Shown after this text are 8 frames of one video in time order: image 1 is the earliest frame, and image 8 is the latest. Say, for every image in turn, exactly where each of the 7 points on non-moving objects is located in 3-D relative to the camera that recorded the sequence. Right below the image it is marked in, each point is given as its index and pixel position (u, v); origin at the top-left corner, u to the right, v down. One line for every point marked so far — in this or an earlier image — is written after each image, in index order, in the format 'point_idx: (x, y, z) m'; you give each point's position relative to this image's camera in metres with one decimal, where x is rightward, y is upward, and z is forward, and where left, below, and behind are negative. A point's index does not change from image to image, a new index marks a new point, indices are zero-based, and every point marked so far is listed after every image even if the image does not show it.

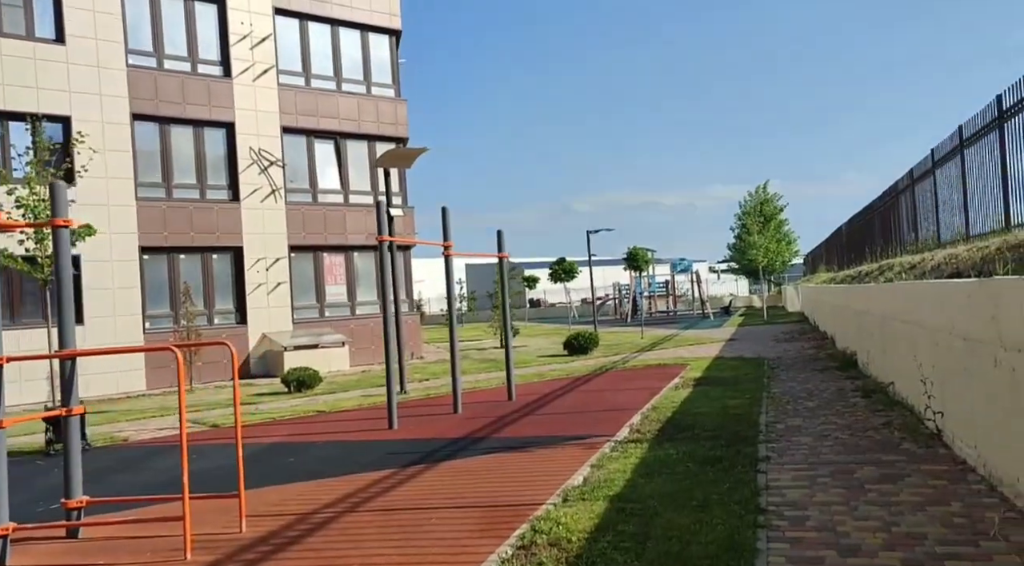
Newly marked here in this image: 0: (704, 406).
0: (+2.3, -1.5, +10.2) m
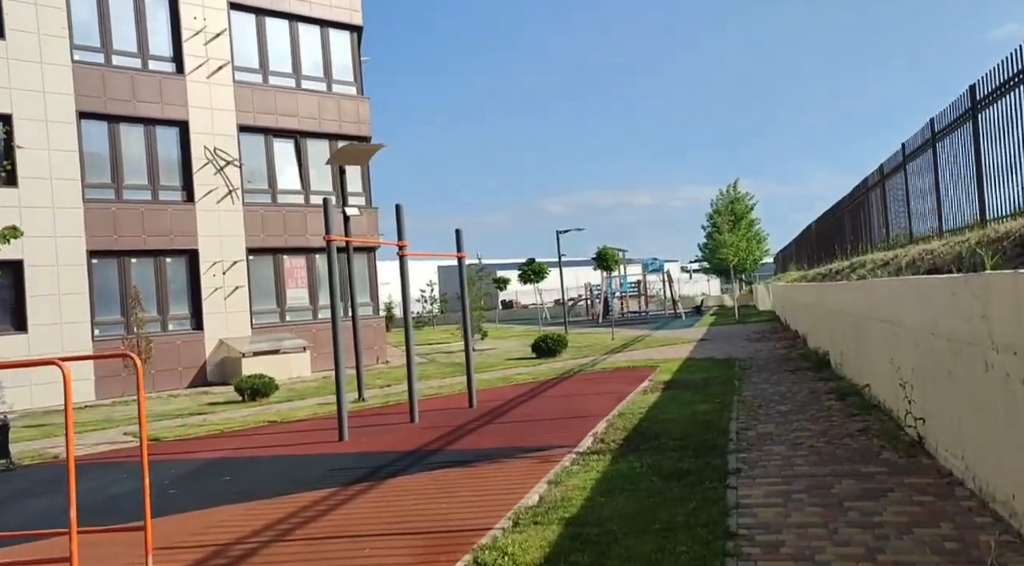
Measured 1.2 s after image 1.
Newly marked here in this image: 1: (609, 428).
0: (+1.8, -1.5, +9.7) m
1: (+1.0, -1.6, +9.0) m
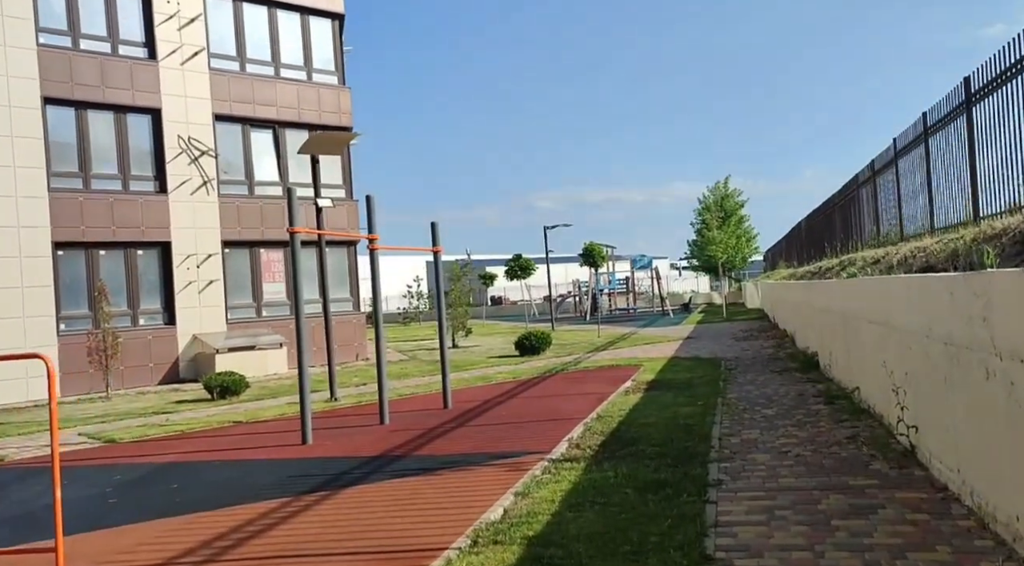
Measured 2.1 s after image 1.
0: (+1.5, -1.4, +9.2) m
1: (+0.7, -1.5, +8.6) m
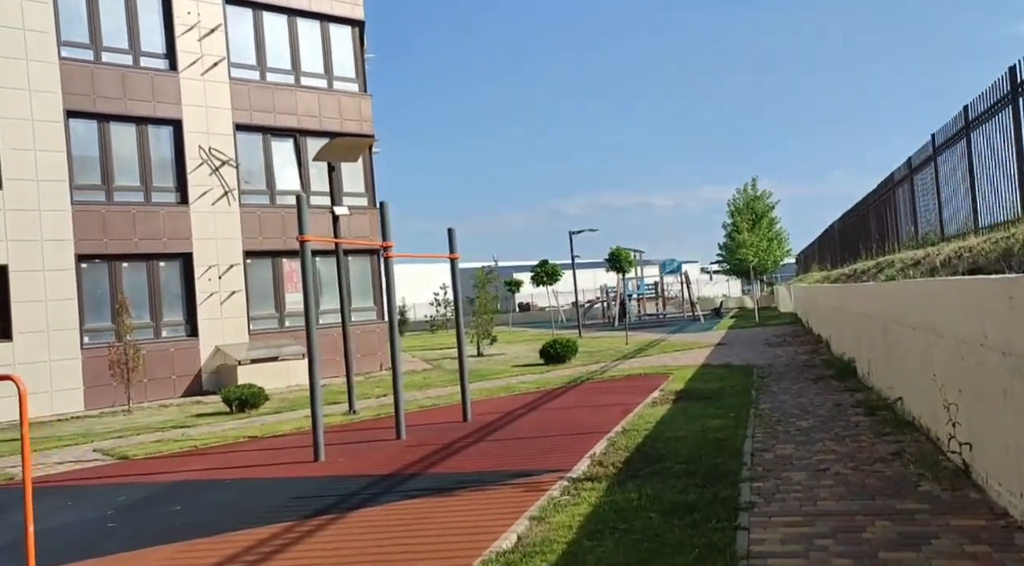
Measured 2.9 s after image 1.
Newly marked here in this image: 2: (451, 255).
0: (+1.7, -1.5, +8.8) m
1: (+0.9, -1.6, +8.1) m
2: (-0.8, +0.4, +11.5) m
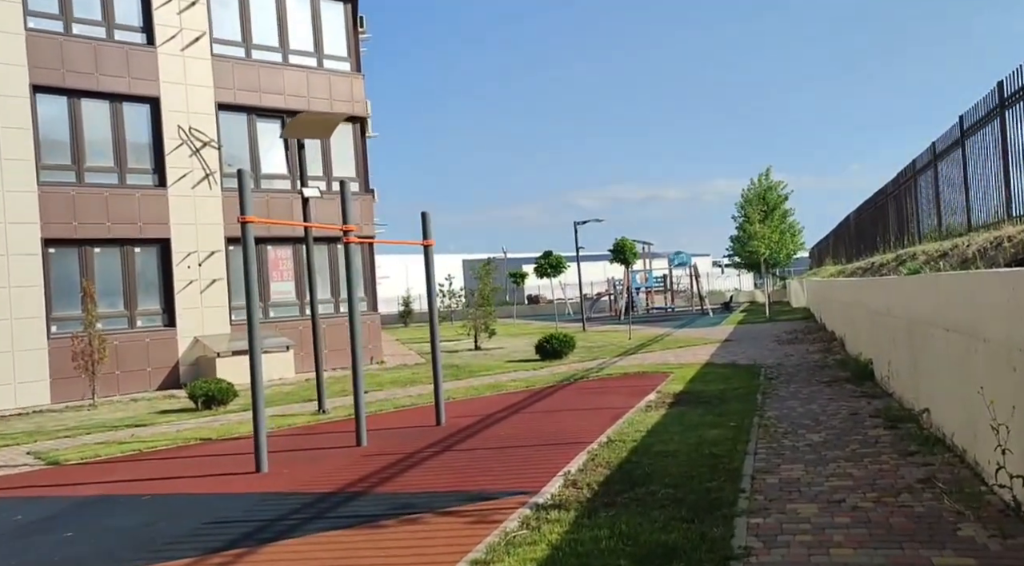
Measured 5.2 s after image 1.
0: (+1.4, -1.4, +7.7) m
1: (+0.6, -1.5, +7.0) m
2: (-1.1, +0.5, +10.4) m
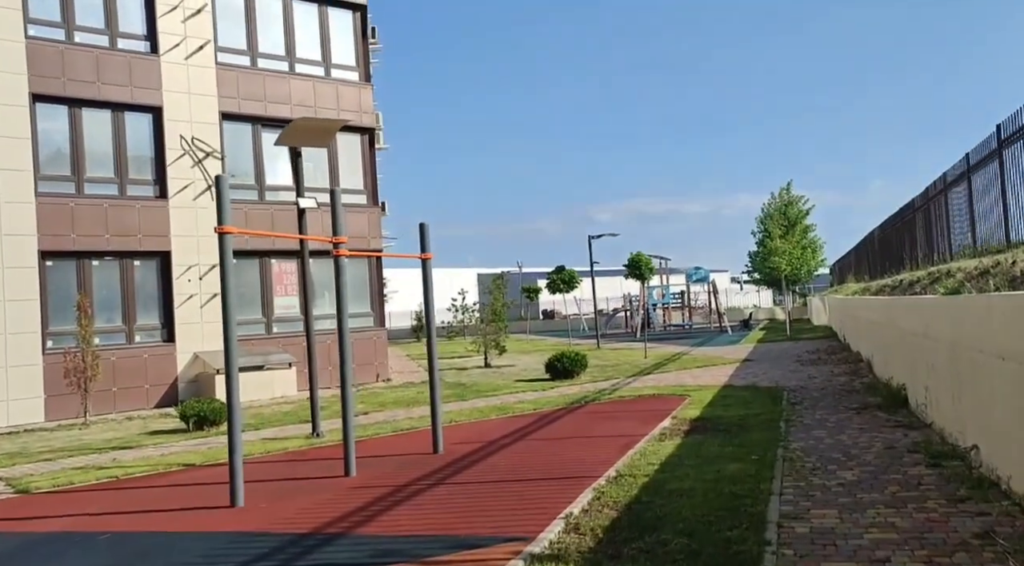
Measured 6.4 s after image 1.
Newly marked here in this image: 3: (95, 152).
0: (+1.4, -1.6, +6.9) m
1: (+0.6, -1.6, +6.3) m
2: (-1.0, +0.3, +9.7) m
3: (-8.4, +2.7, +17.2) m
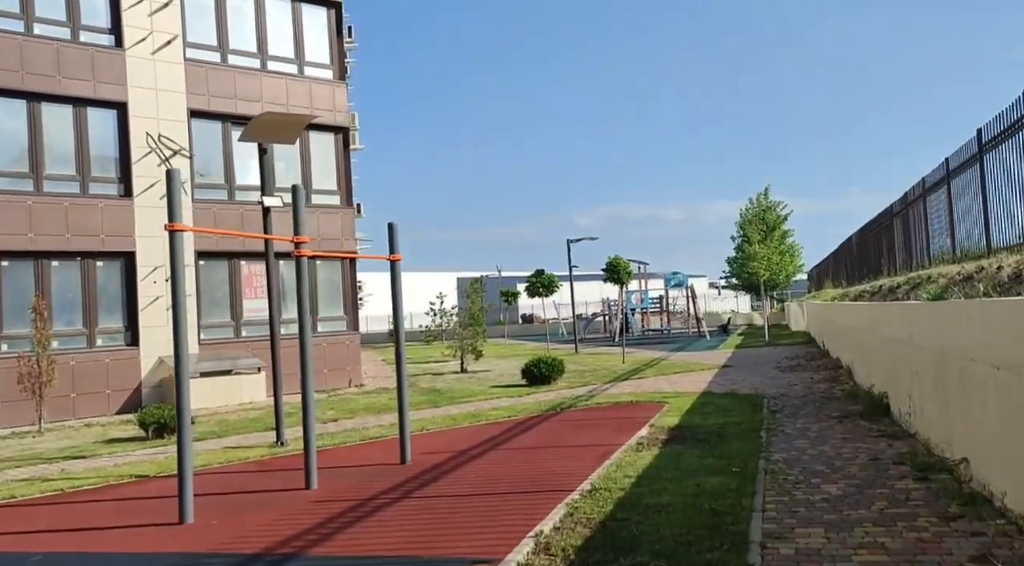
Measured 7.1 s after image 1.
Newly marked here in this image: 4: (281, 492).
0: (+1.2, -1.6, +6.6) m
1: (+0.4, -1.7, +5.9) m
2: (-1.3, +0.3, +9.3) m
3: (-8.9, +2.6, +16.6) m
4: (-2.1, -1.9, +7.8) m
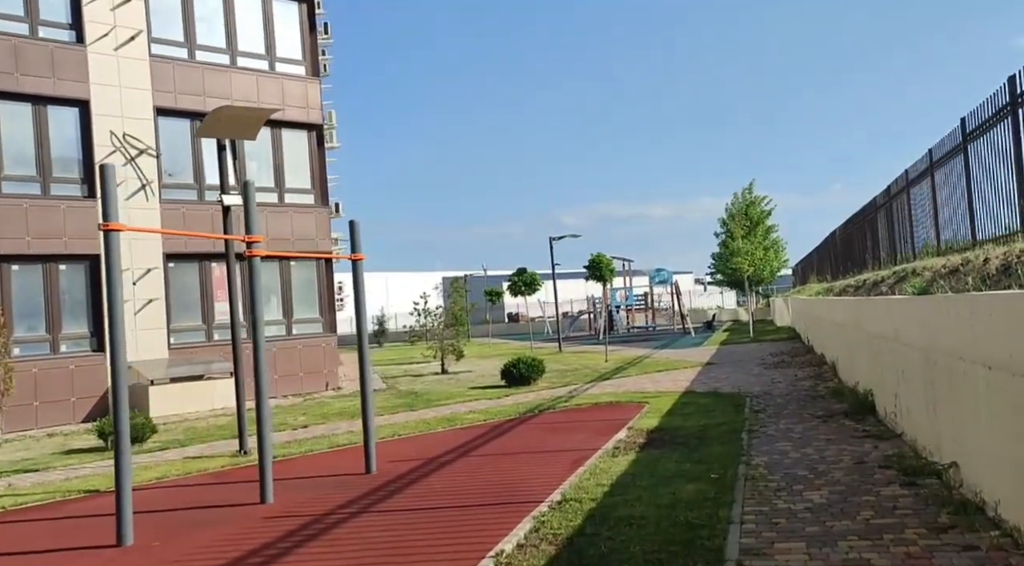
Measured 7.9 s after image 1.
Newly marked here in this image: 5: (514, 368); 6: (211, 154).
0: (+0.9, -1.6, +6.2) m
1: (+0.1, -1.6, +5.5) m
2: (-1.6, +0.3, +8.9) m
3: (-9.3, +2.5, +16.1) m
4: (-2.4, -1.9, +7.3) m
5: (0.0, -1.8, +17.6) m
6: (-6.6, +2.8, +18.6) m
